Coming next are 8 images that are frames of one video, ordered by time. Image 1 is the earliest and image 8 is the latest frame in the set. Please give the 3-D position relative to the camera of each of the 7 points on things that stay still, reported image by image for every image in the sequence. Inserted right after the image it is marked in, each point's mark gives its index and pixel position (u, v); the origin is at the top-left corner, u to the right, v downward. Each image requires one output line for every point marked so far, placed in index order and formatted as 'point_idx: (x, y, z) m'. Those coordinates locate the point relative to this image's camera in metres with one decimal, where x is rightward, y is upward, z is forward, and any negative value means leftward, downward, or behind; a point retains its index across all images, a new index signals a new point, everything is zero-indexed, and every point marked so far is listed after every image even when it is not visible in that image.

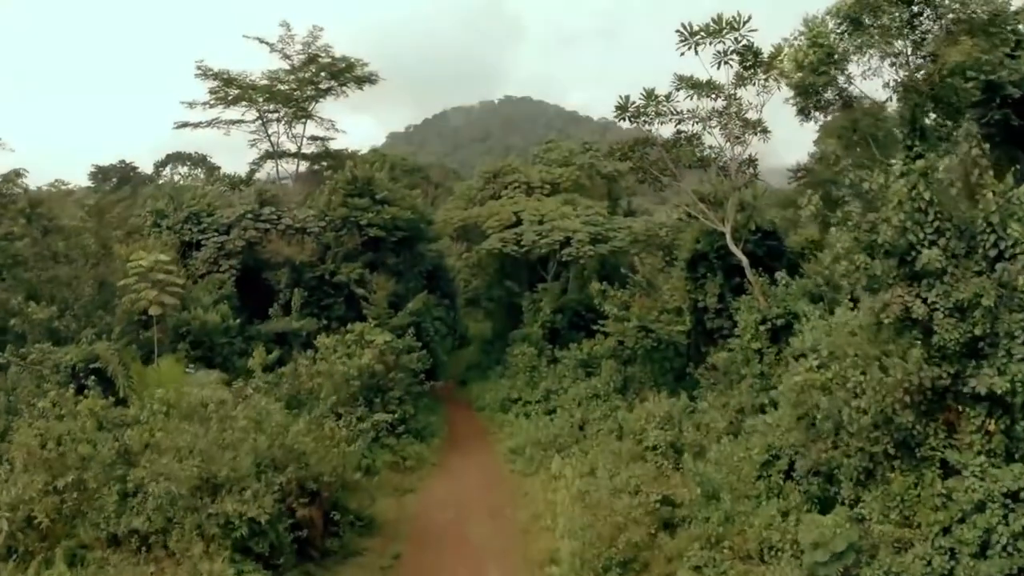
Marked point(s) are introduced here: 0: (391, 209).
0: (-13.7, +8.6, +18.9) m
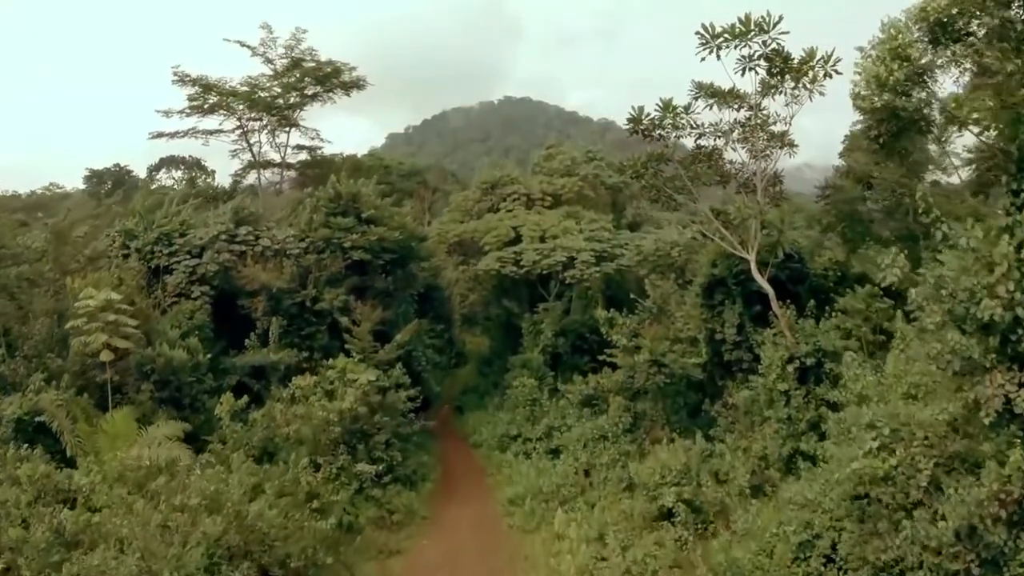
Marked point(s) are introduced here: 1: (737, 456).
0: (-13.9, +5.7, +17.3) m
1: (+19.5, -14.6, +14.9) m
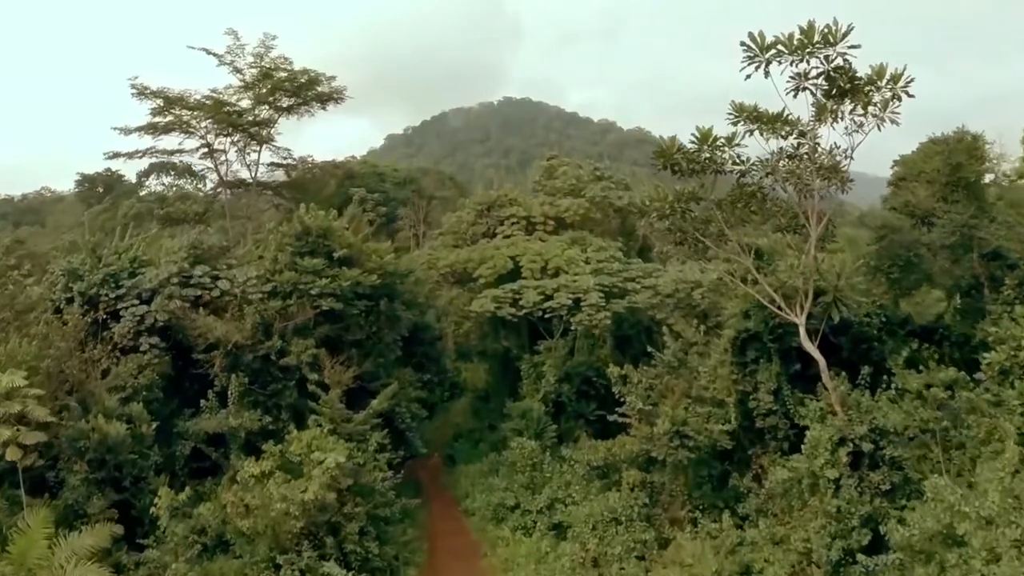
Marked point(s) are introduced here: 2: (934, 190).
0: (-14.1, +1.2, +14.9) m
1: (+19.2, -19.2, +12.6) m
2: (+37.8, +8.7, +15.4) m
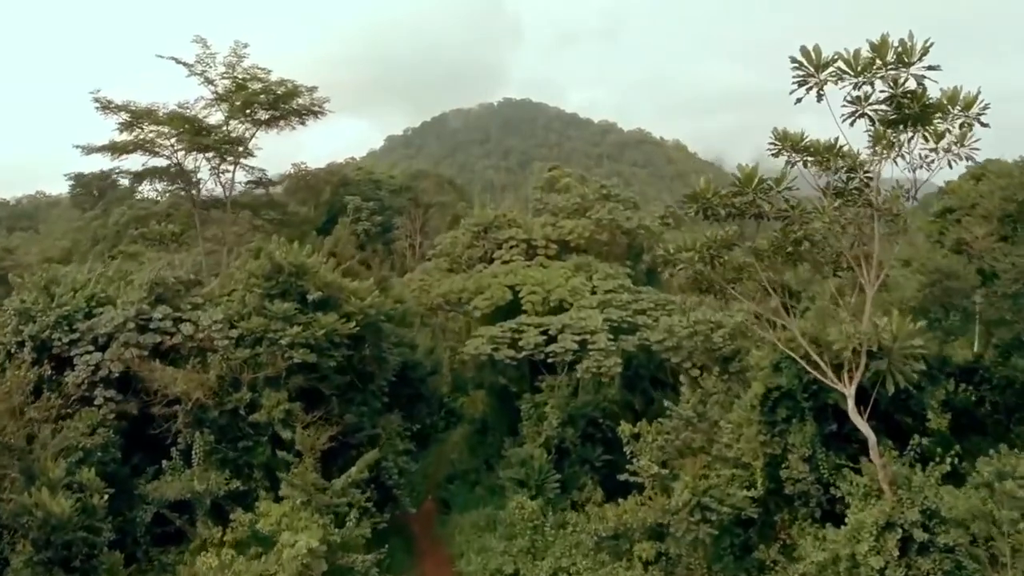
0: (-14.3, -2.5, +13.2) m
1: (+19.0, -22.8, +11.0) m
2: (+37.7, +5.1, +13.5) m
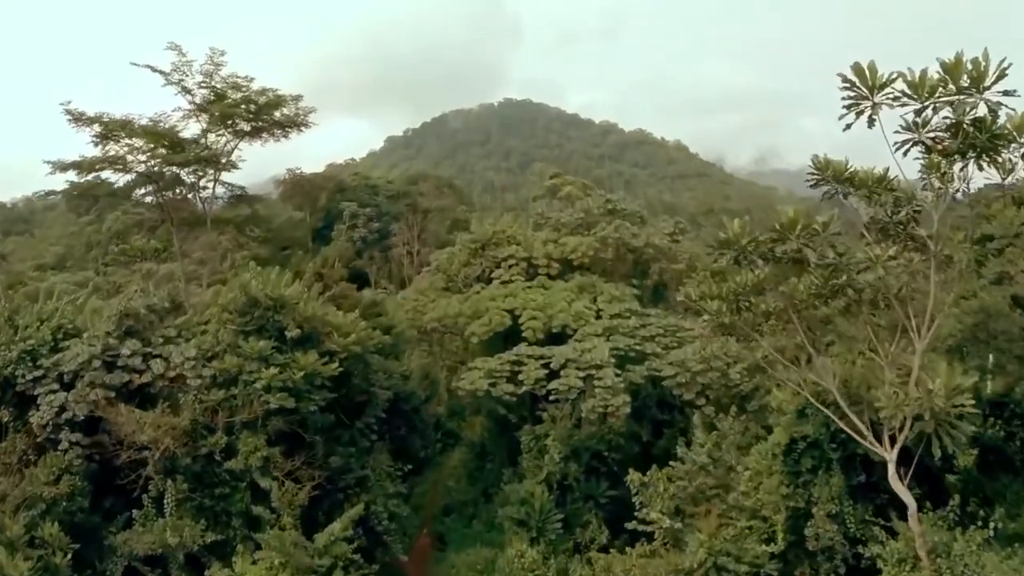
0: (-14.4, -5.0, +12.1) m
1: (+18.9, -25.4, +9.9) m
2: (+37.5, +2.6, +12.2) m
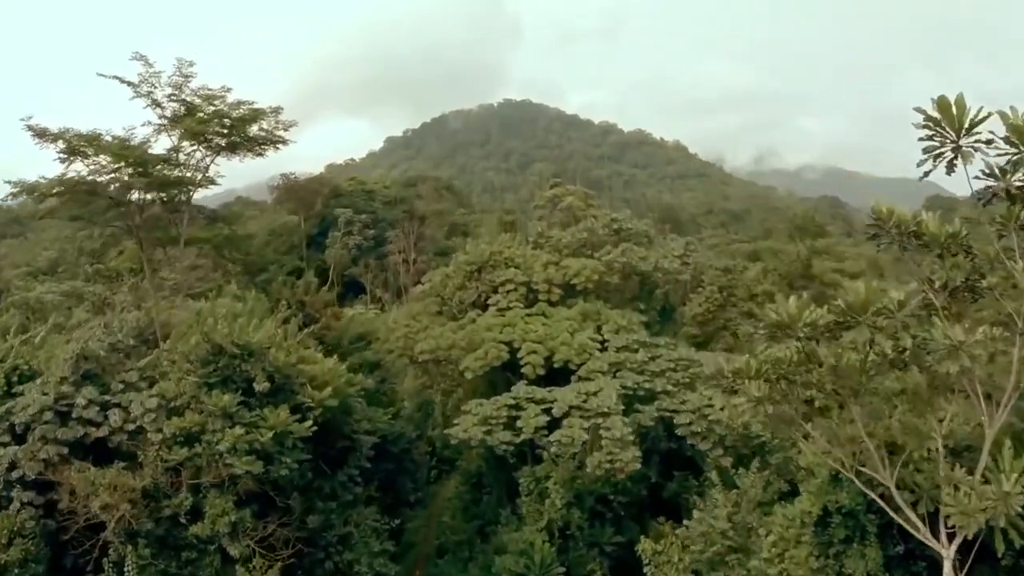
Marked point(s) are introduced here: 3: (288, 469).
0: (-14.6, -7.9, +10.8) m
1: (+18.7, -28.3, +8.7) m
2: (+37.4, -0.4, +10.7) m
3: (-14.3, -11.4, +11.5) m
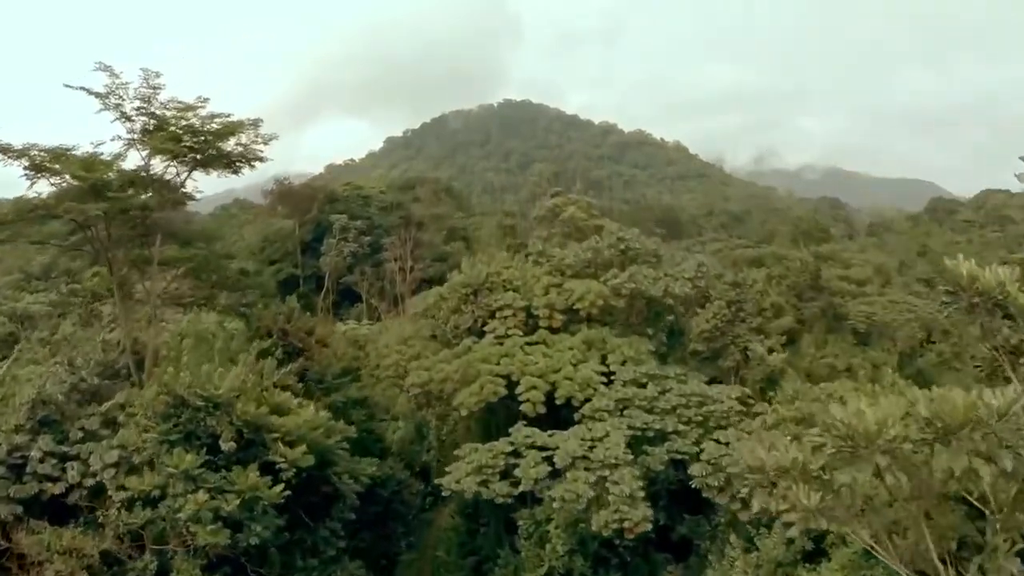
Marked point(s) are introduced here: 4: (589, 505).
0: (-14.7, -10.5, +9.7) m
1: (+18.5, -30.9, +7.6) m
2: (+37.2, -3.0, +9.4) m
3: (-14.5, -13.9, +10.4) m
4: (+5.8, -15.9, +13.1) m
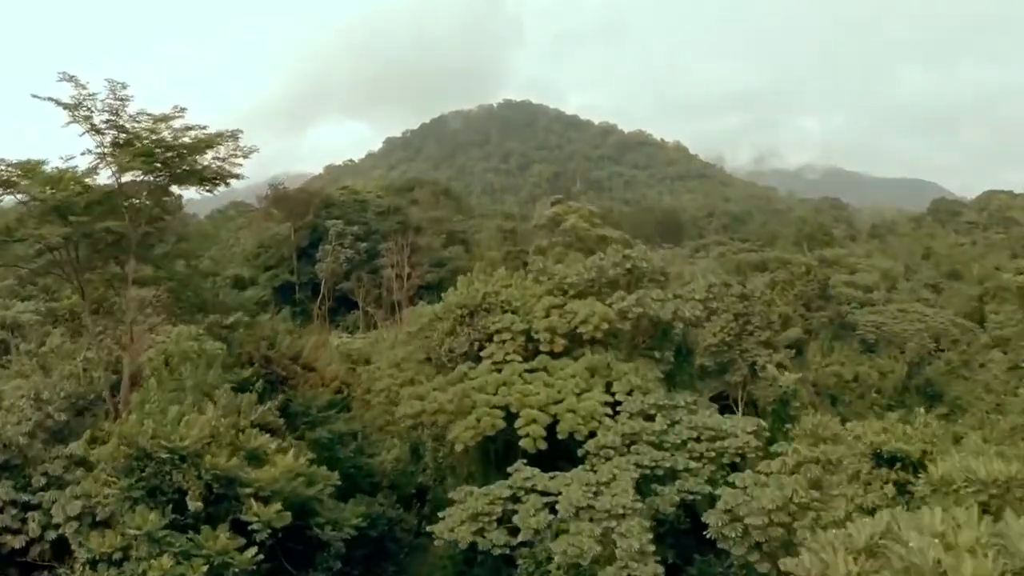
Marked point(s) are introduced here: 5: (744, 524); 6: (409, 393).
0: (-14.9, -12.6, +8.7) m
1: (+18.4, -33.1, +6.7) m
2: (+37.1, -5.2, +8.4) m
3: (-14.6, -16.0, +9.5) m
4: (+5.7, -18.0, +12.2) m
5: (+15.5, -15.5, +11.2) m
6: (-8.9, -9.4, +15.2) m
